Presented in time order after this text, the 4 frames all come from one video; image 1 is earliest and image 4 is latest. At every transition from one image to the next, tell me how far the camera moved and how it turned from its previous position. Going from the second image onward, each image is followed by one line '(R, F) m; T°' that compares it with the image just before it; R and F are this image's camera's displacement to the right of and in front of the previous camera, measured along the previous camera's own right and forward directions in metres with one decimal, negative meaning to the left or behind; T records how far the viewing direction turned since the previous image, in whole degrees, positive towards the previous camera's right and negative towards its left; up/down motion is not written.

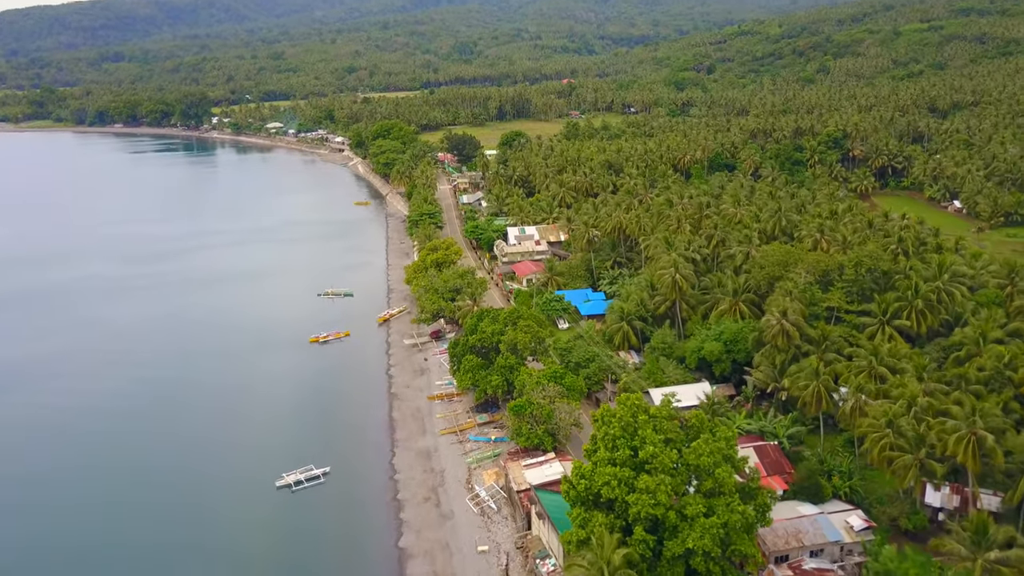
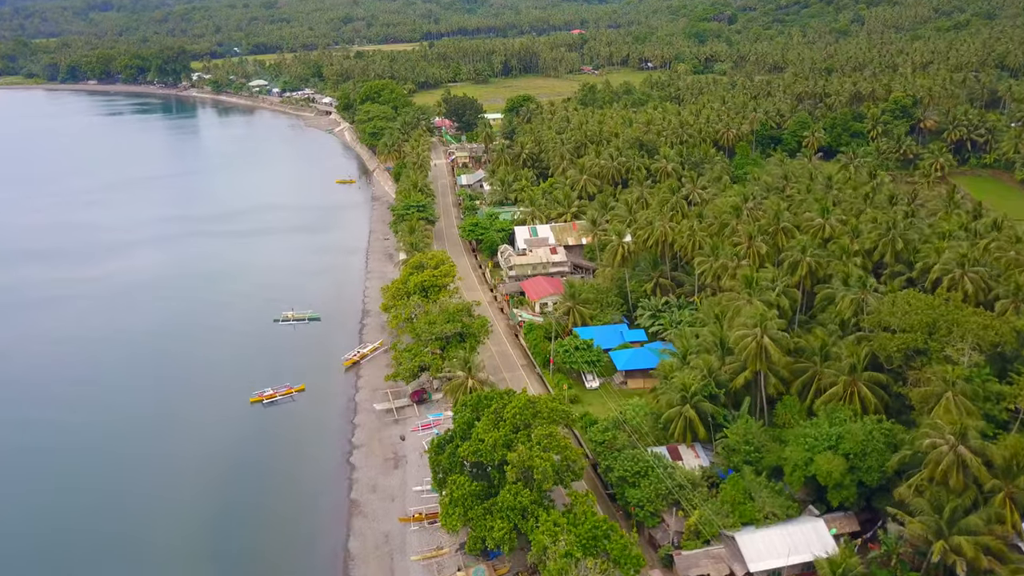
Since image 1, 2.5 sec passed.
(-0.3, +19.1) m; 0°
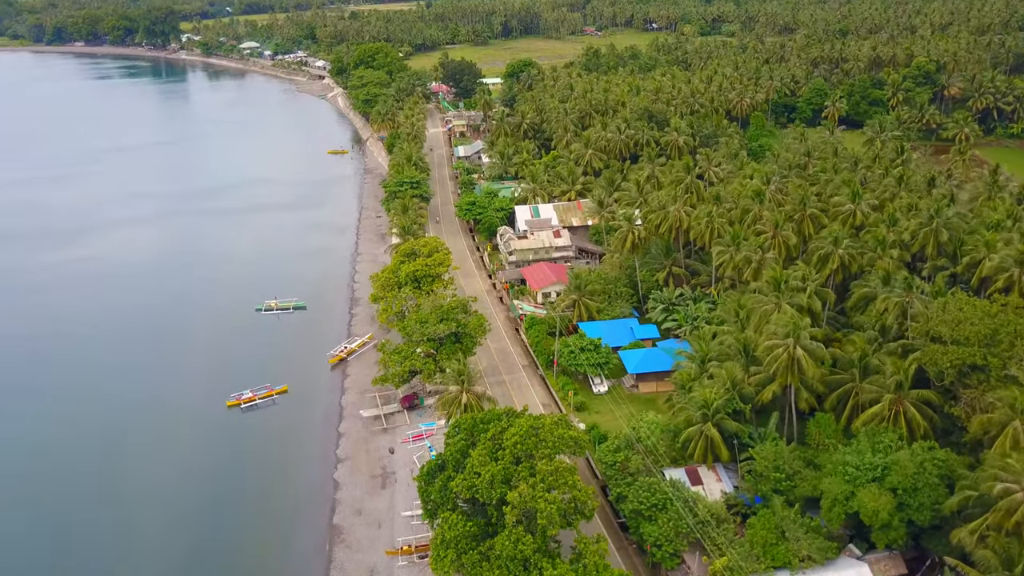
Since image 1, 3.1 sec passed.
(0.0, +4.9) m; 0°
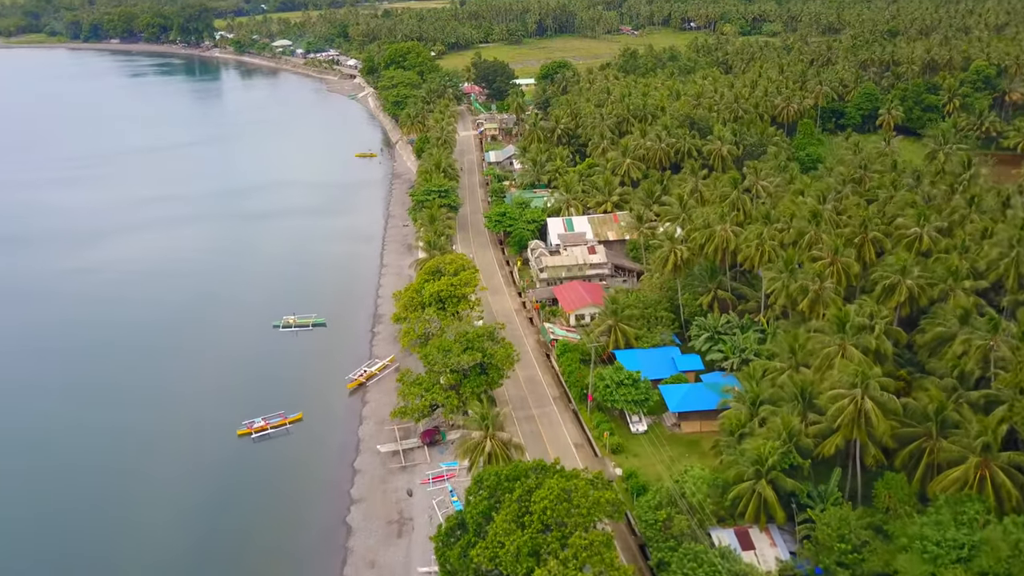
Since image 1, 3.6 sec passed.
(-0.1, +3.8) m; -2°
